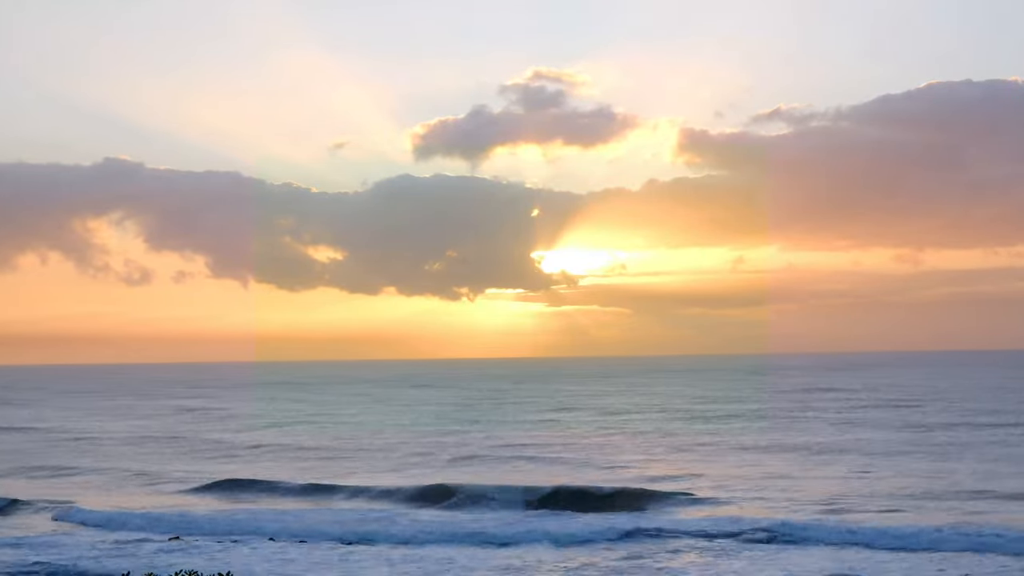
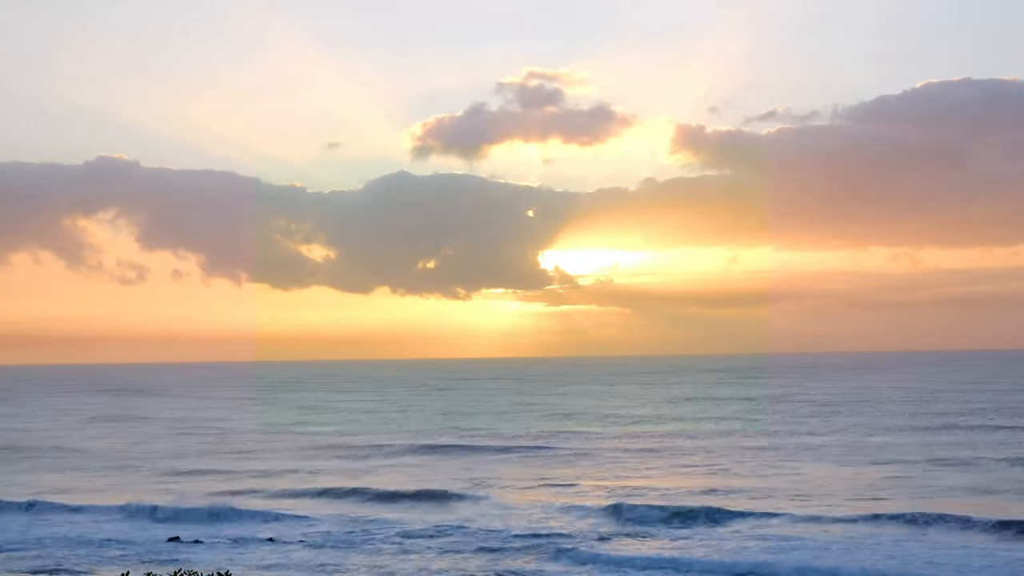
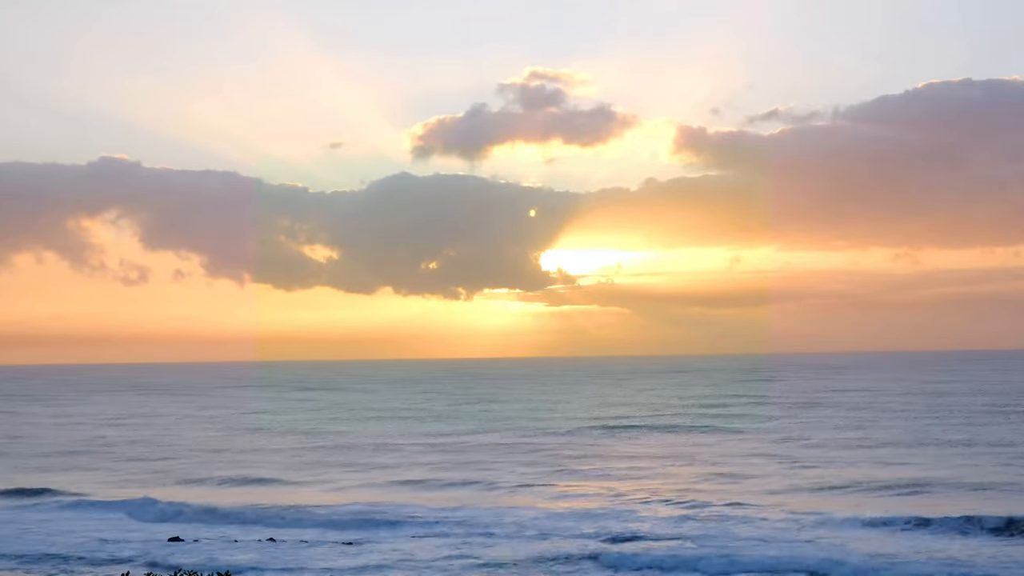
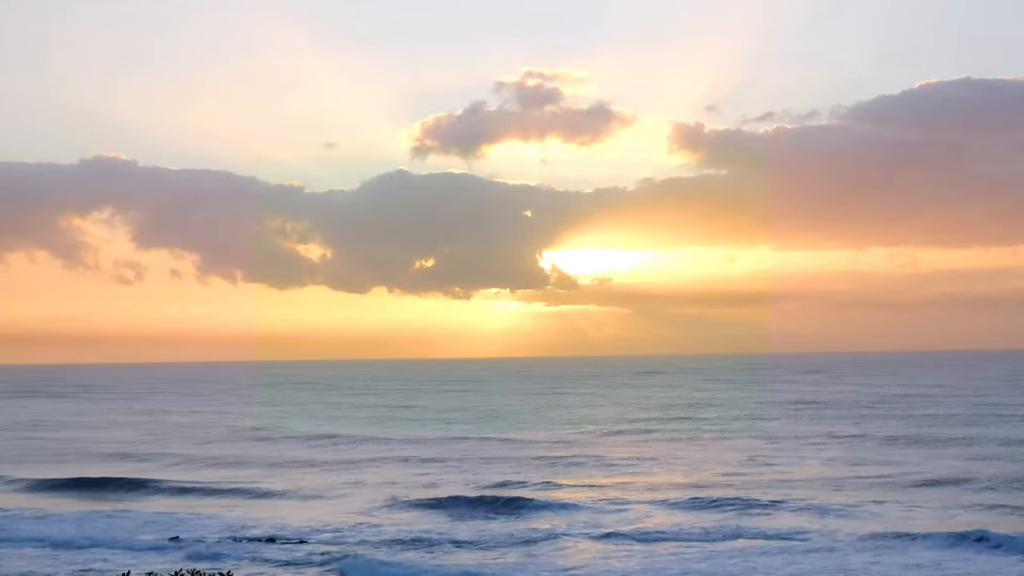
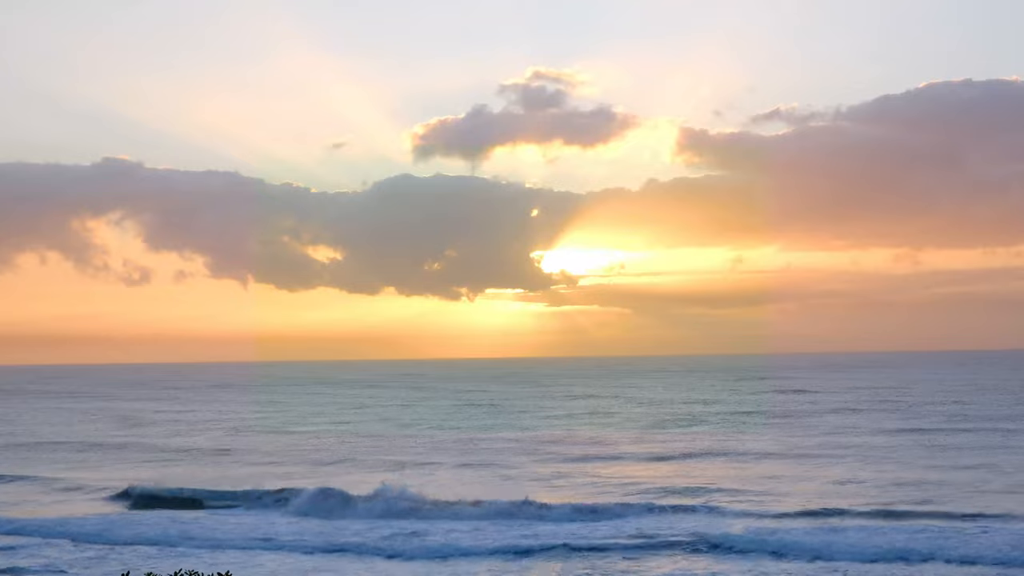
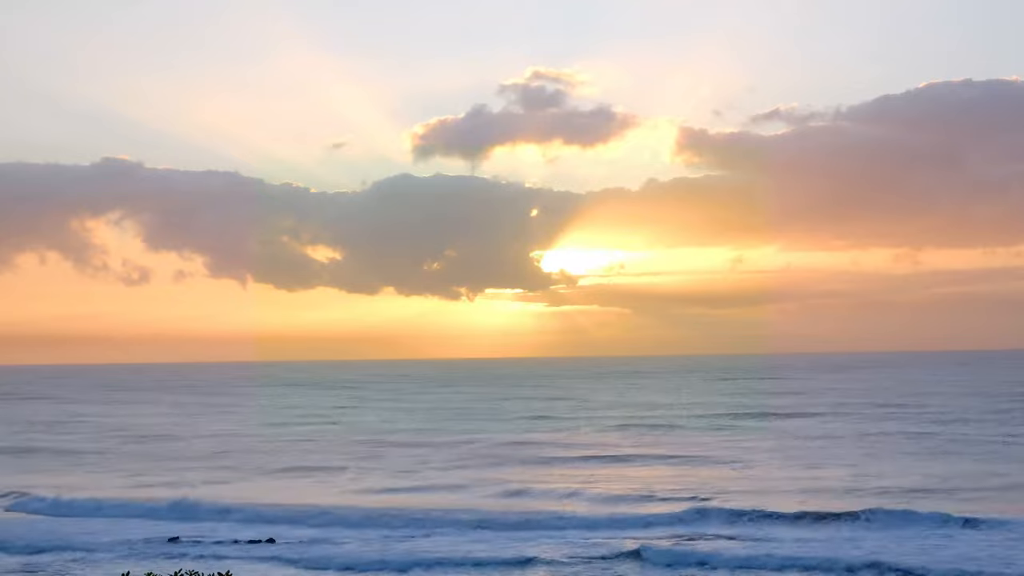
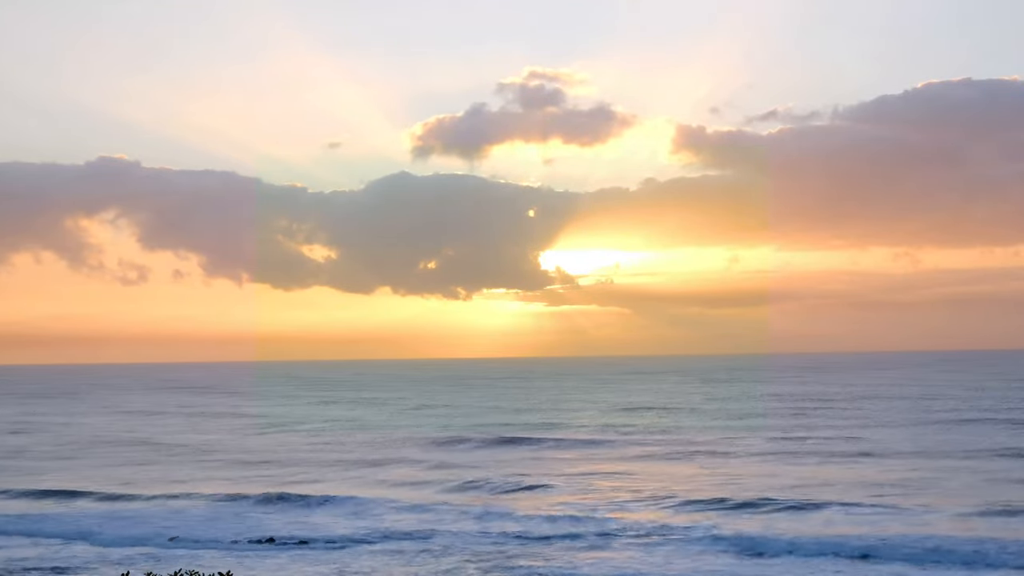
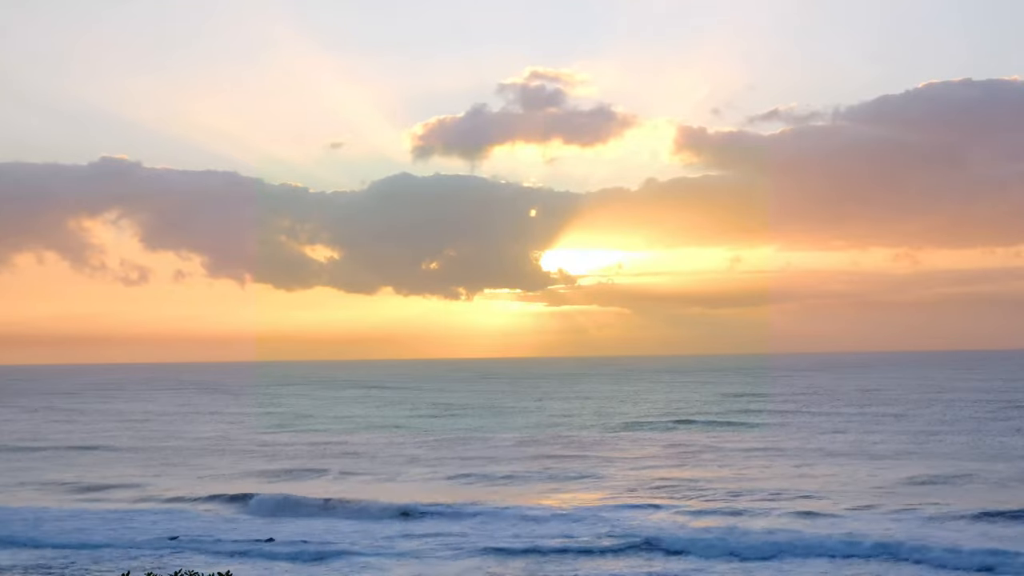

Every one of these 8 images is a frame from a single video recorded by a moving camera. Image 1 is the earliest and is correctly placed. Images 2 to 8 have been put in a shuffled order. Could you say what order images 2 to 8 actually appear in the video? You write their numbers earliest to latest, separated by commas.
5, 6, 8, 3, 7, 2, 4
